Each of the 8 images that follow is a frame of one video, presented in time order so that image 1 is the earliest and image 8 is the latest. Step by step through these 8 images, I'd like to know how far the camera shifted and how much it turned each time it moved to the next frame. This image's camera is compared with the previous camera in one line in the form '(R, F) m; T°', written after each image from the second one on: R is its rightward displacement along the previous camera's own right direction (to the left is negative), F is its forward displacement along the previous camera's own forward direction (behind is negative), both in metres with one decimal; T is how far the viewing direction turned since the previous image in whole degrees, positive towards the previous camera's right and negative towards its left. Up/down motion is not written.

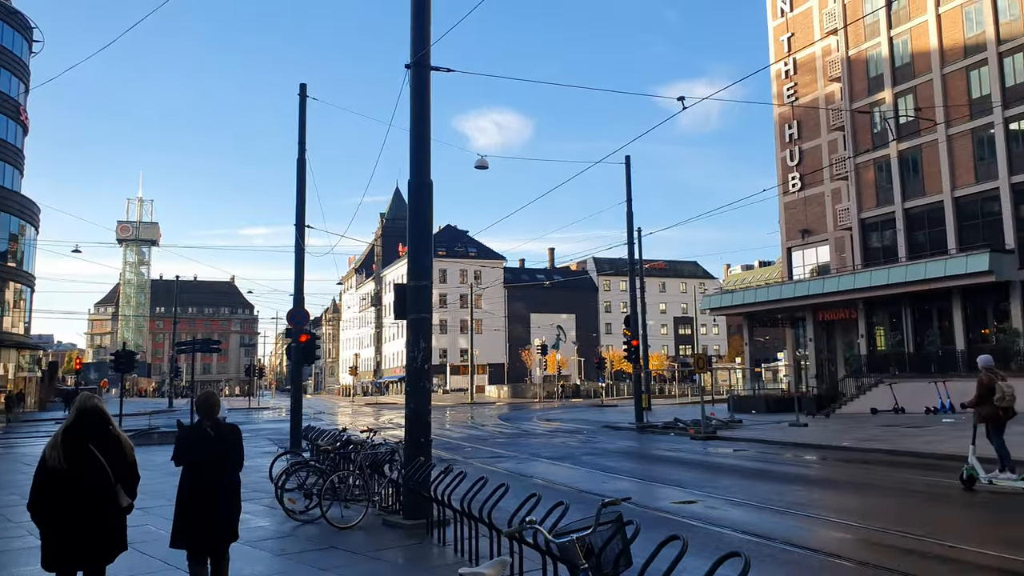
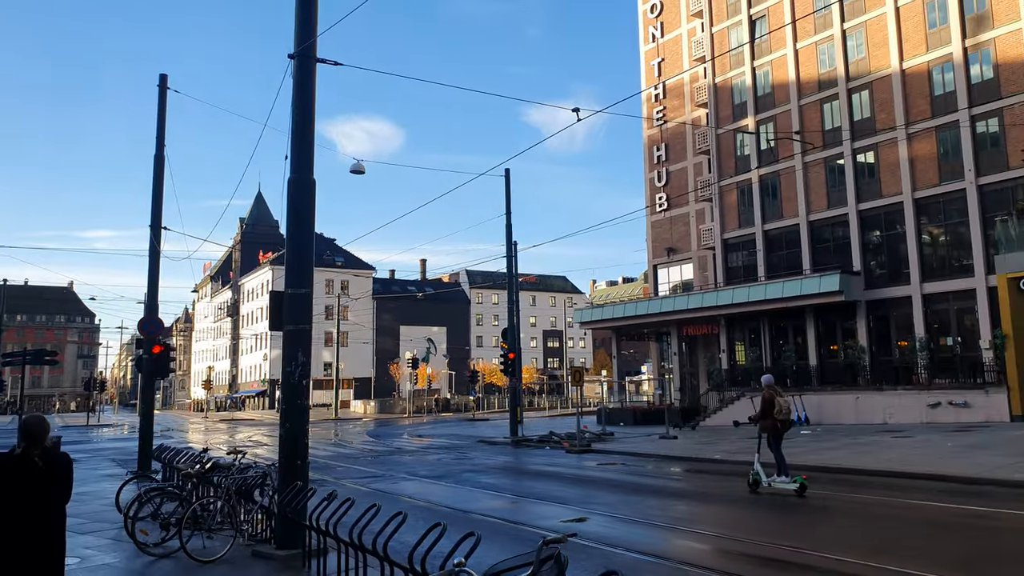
(-0.3, +0.8) m; +10°
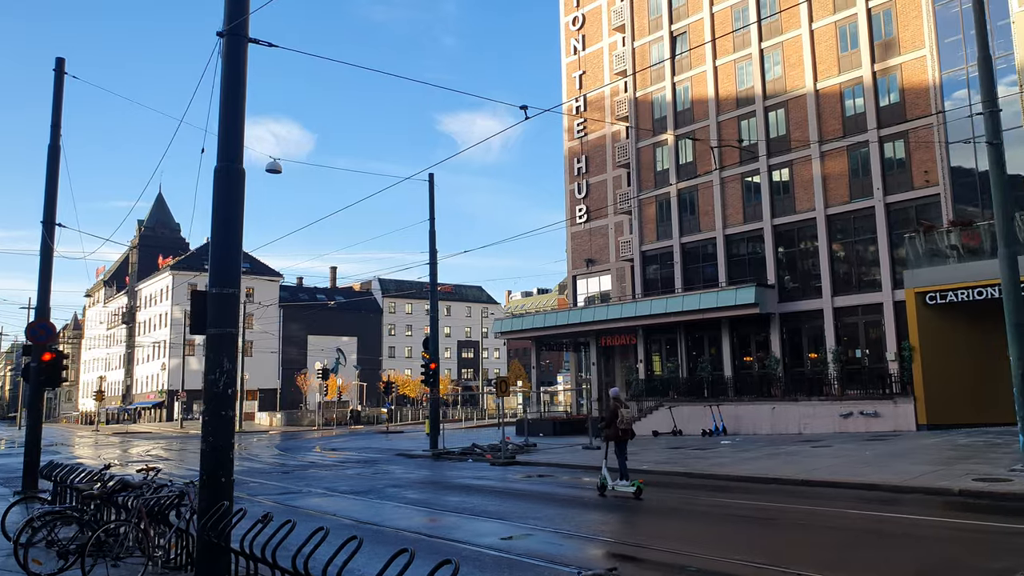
(-0.5, +0.7) m; +7°
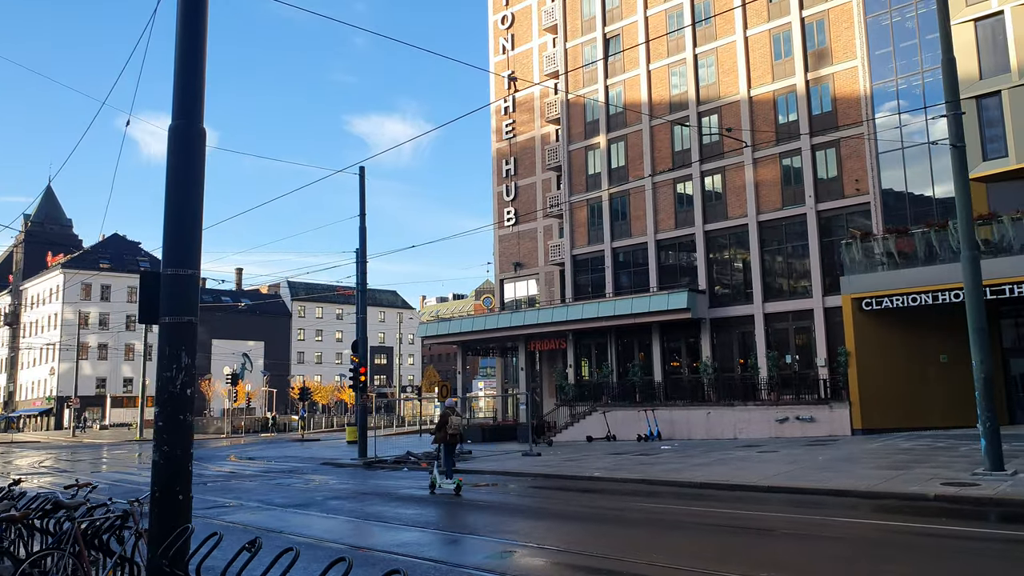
(-1.0, +1.2) m; +7°
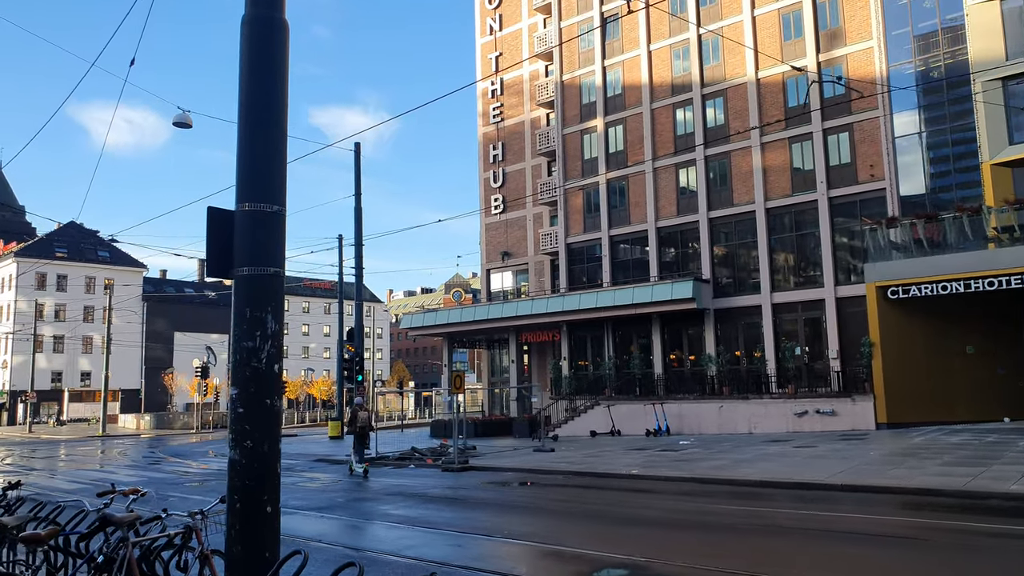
(-1.6, +1.7) m; +3°
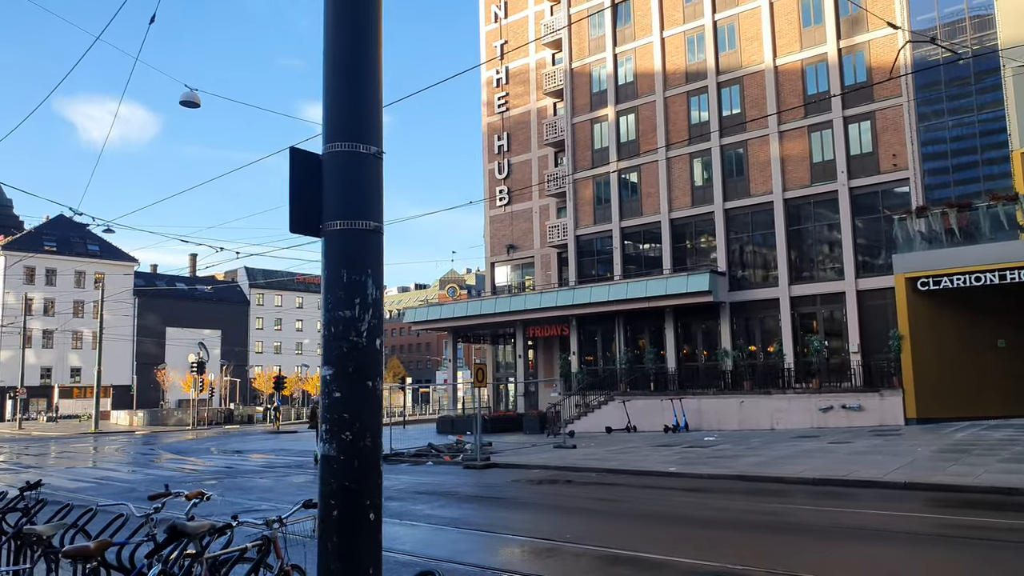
(-0.9, +1.0) m; +1°
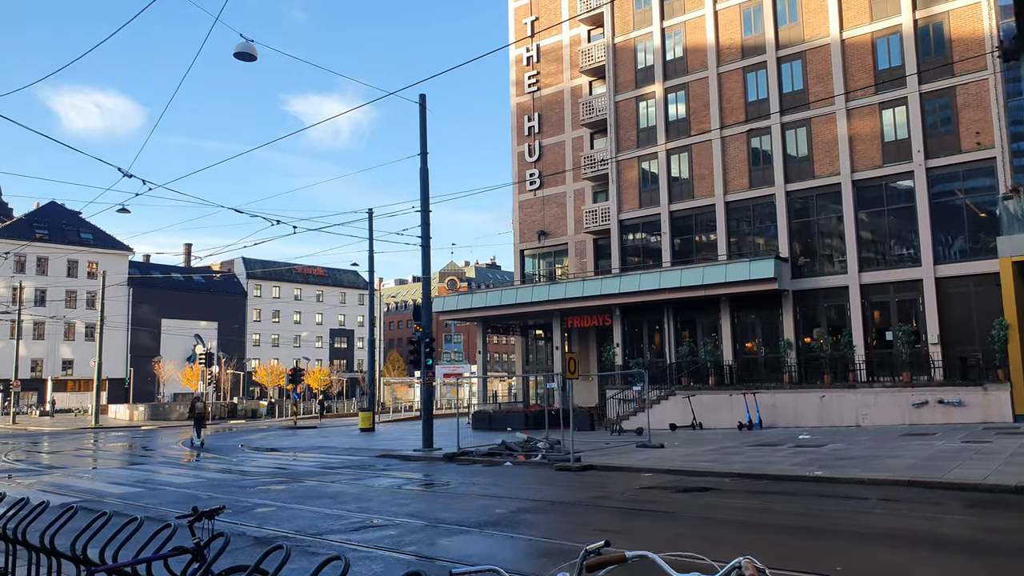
(-2.6, +2.3) m; +1°
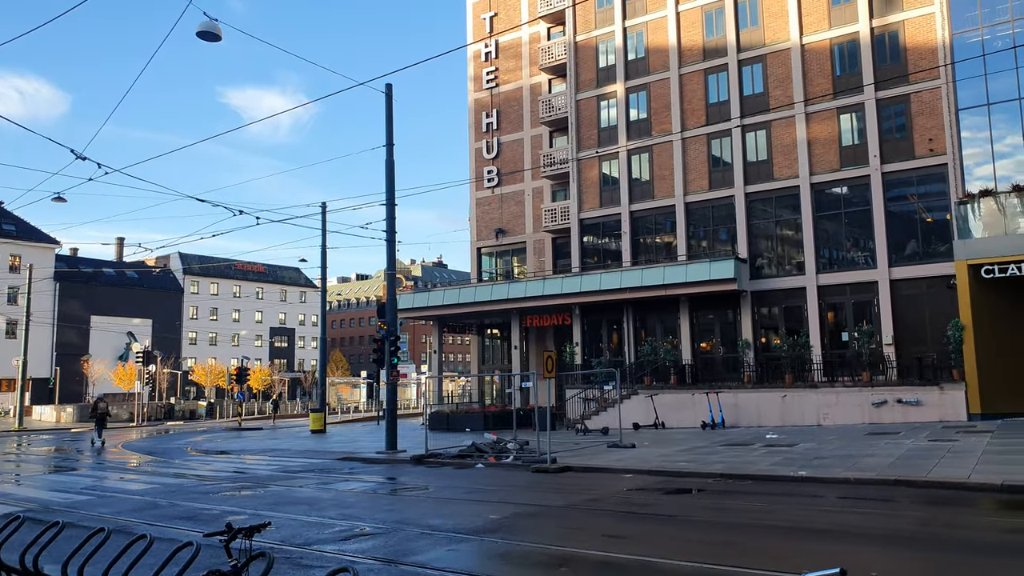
(-0.8, +0.5) m; +4°
